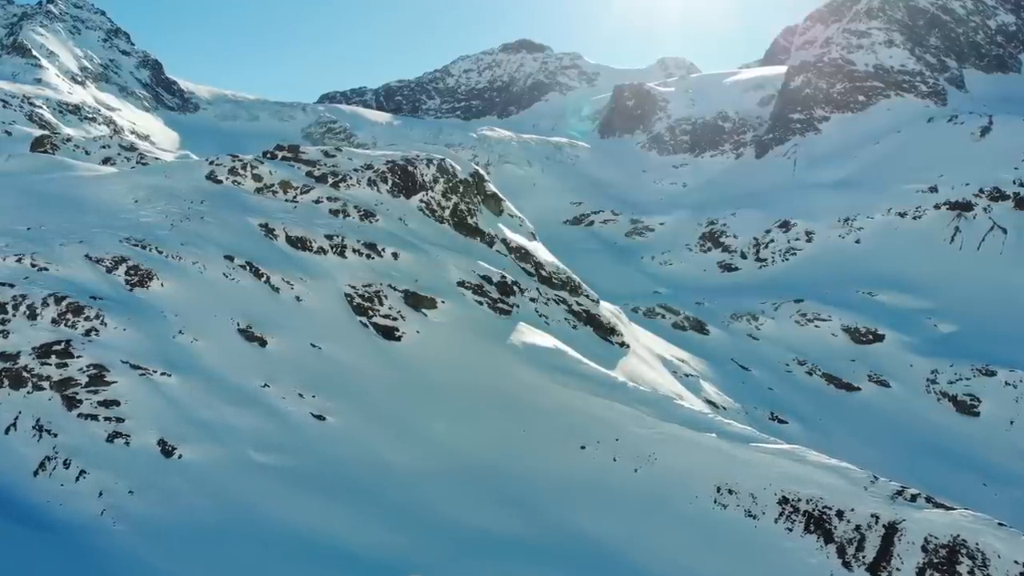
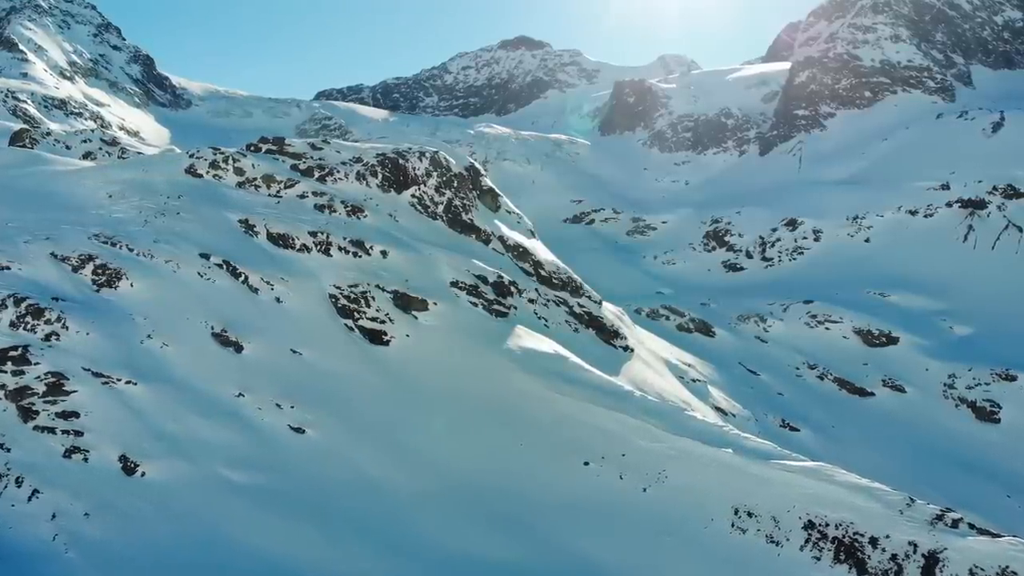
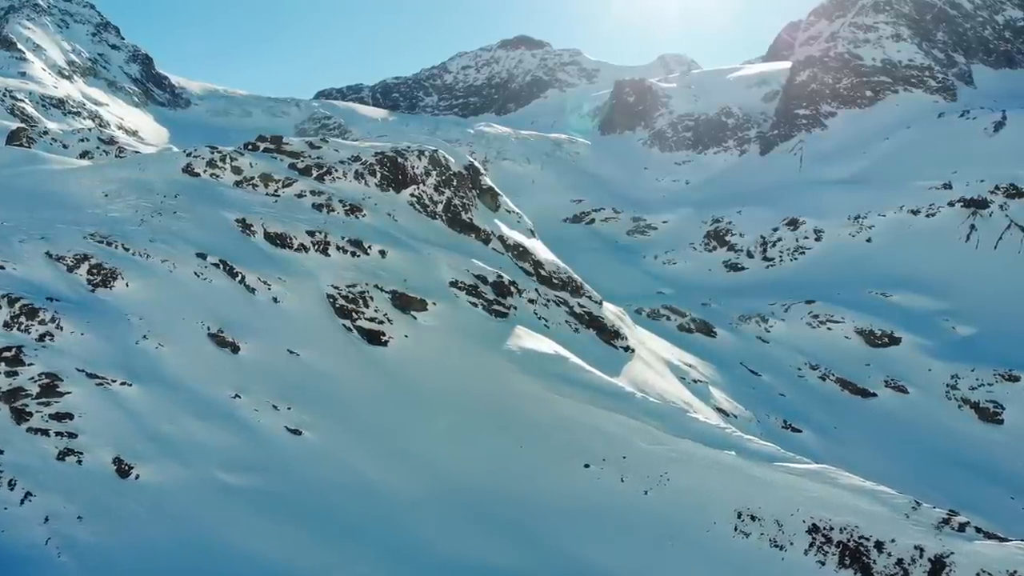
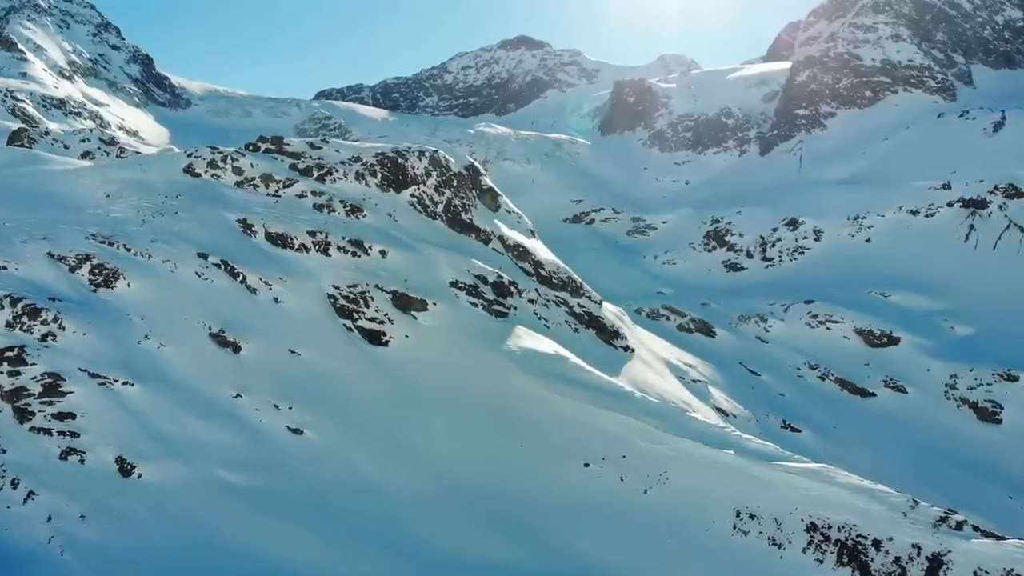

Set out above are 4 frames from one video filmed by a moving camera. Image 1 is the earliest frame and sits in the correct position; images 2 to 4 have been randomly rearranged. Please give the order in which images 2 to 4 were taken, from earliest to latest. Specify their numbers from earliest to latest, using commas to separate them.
2, 4, 3
